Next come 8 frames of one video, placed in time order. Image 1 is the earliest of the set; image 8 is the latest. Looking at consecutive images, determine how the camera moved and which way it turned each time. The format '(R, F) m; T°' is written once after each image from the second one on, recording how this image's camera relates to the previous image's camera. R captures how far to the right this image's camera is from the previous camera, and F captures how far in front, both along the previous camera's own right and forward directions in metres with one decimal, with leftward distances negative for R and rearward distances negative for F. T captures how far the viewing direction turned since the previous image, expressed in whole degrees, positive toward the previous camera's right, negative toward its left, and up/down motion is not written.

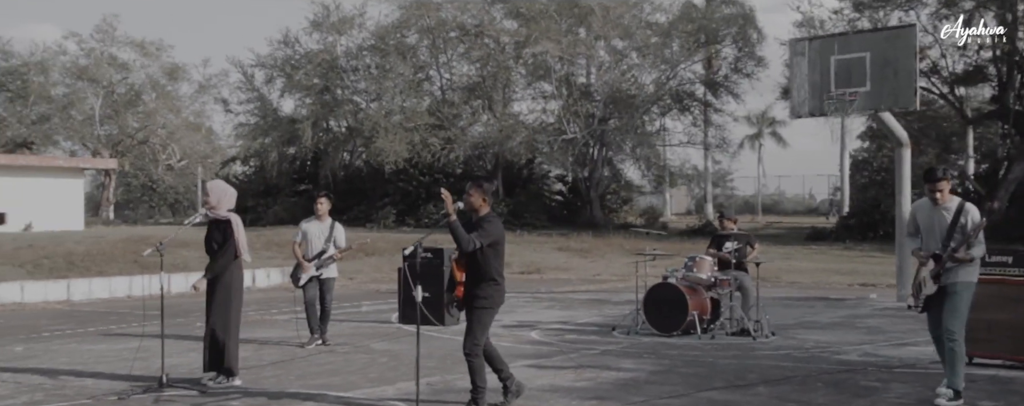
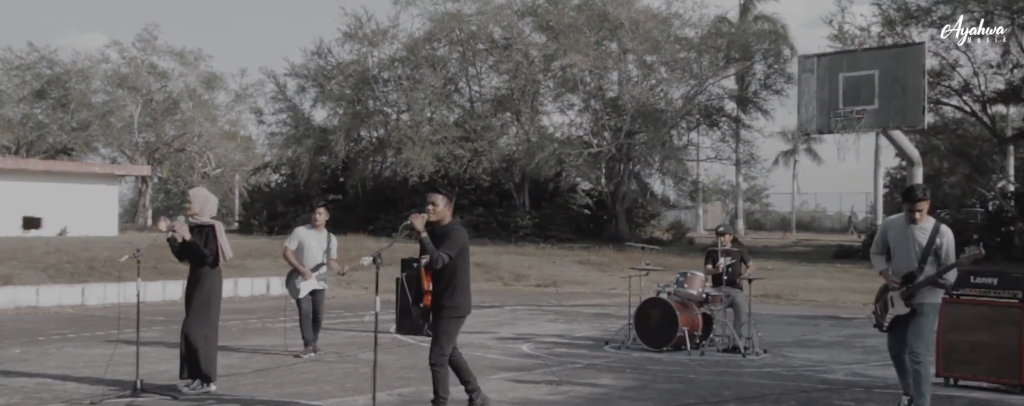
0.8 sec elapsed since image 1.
(+0.5, -0.1) m; -2°
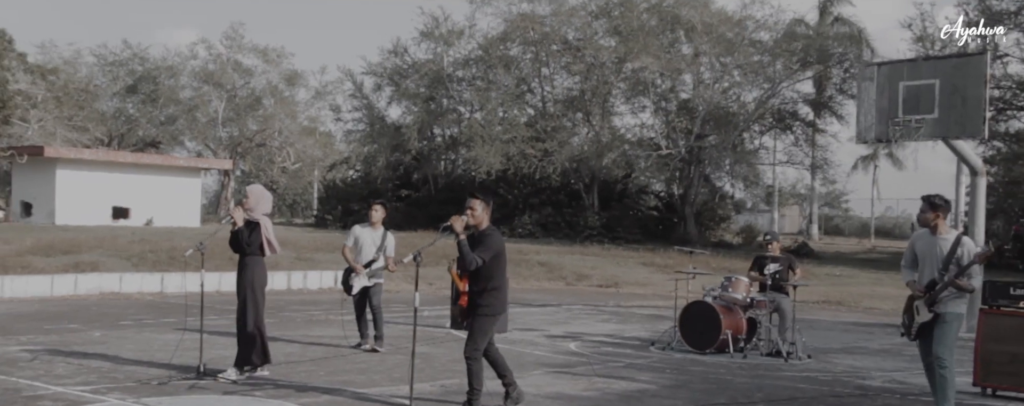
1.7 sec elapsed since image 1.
(+0.3, -0.4) m; -4°
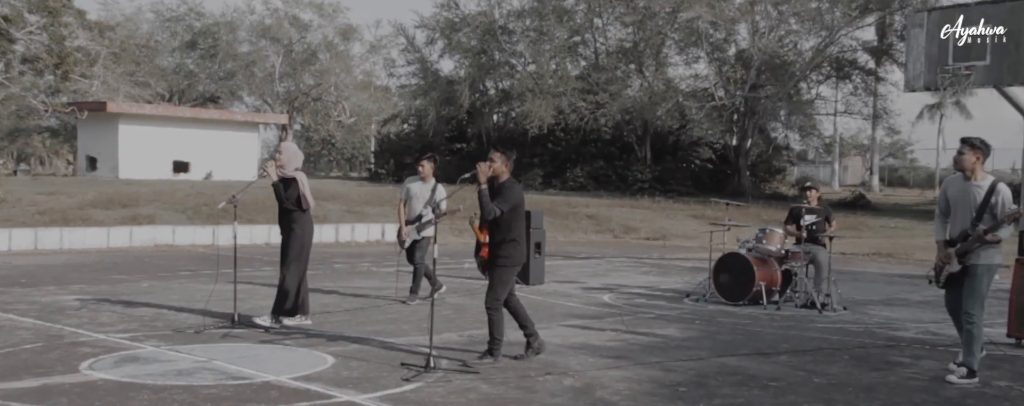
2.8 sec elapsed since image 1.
(+0.3, -0.1) m; -3°
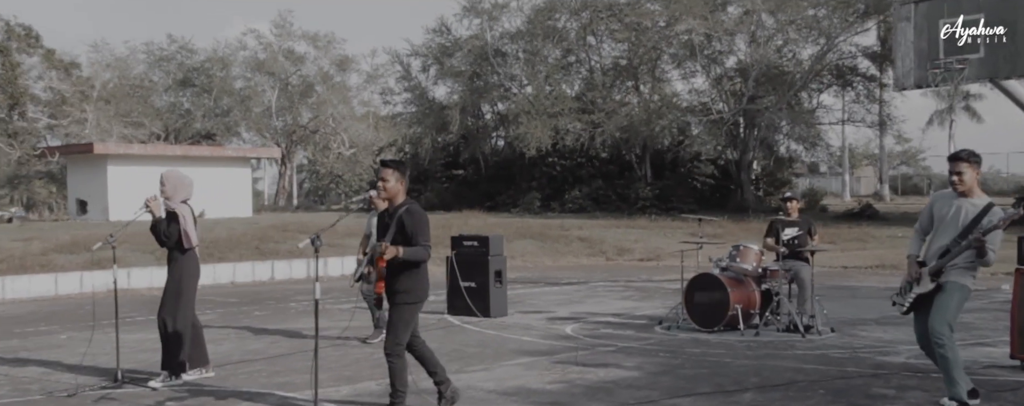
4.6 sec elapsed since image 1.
(+0.7, +1.1) m; -1°
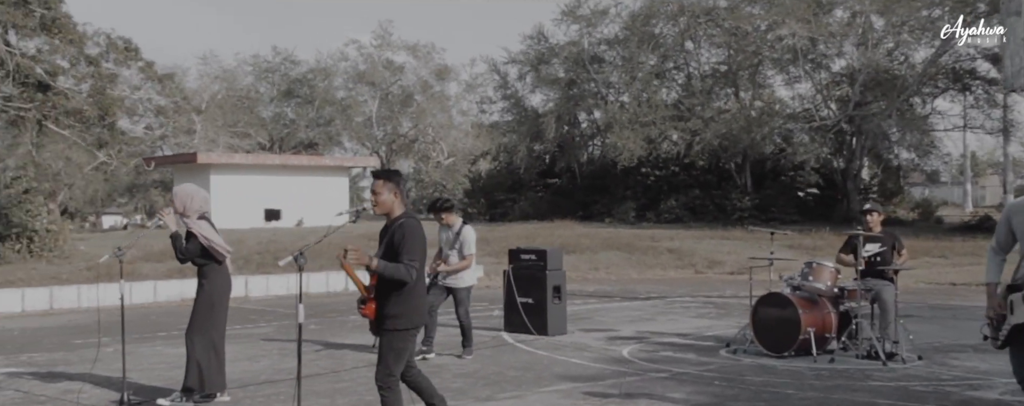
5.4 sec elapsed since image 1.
(+0.5, +0.7) m; -6°
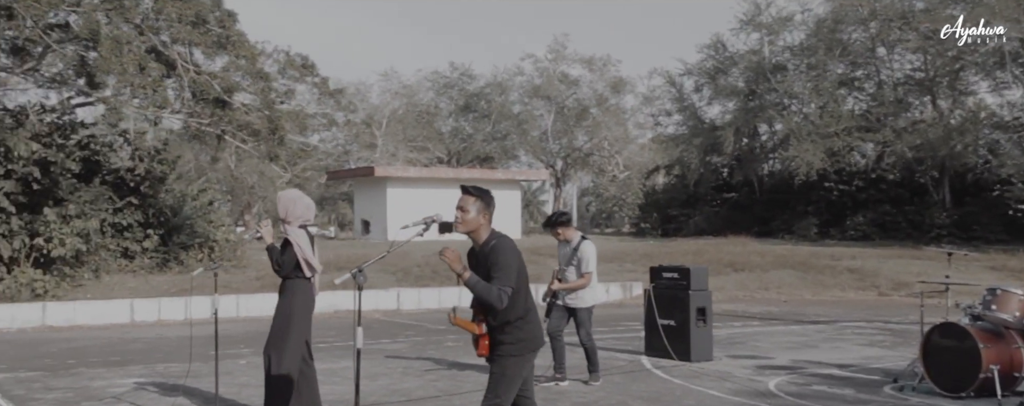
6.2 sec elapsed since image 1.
(+0.5, +0.8) m; -10°
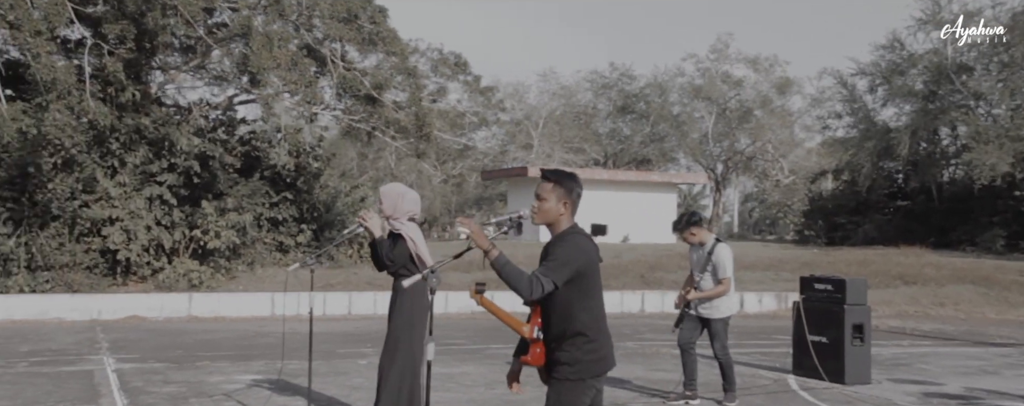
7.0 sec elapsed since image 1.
(+0.3, +0.8) m; -9°
